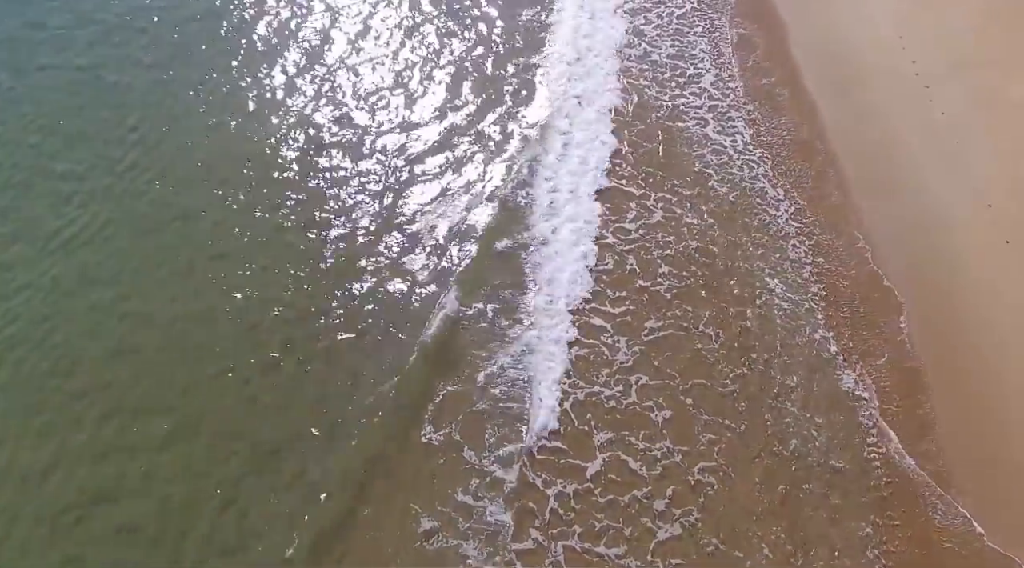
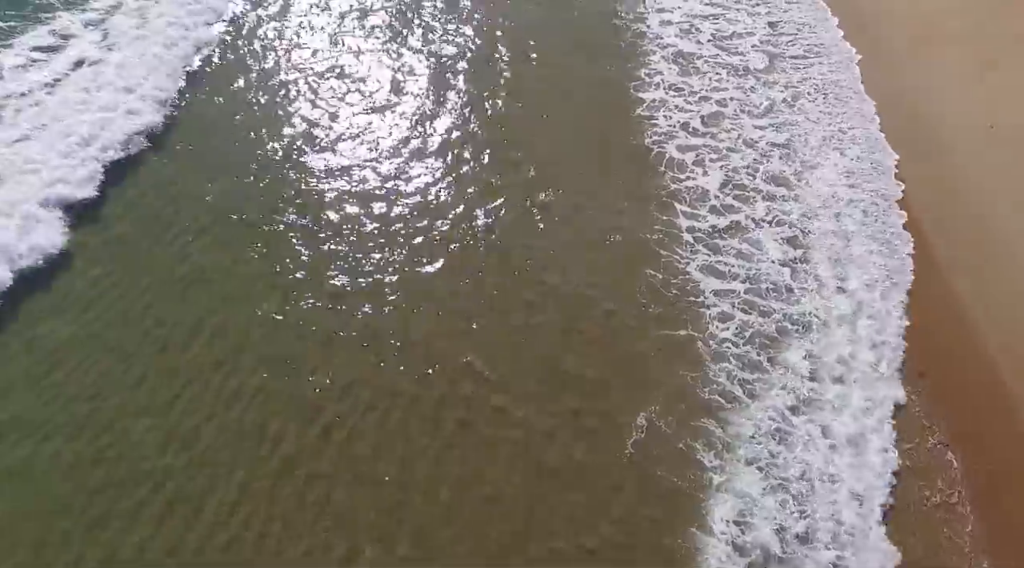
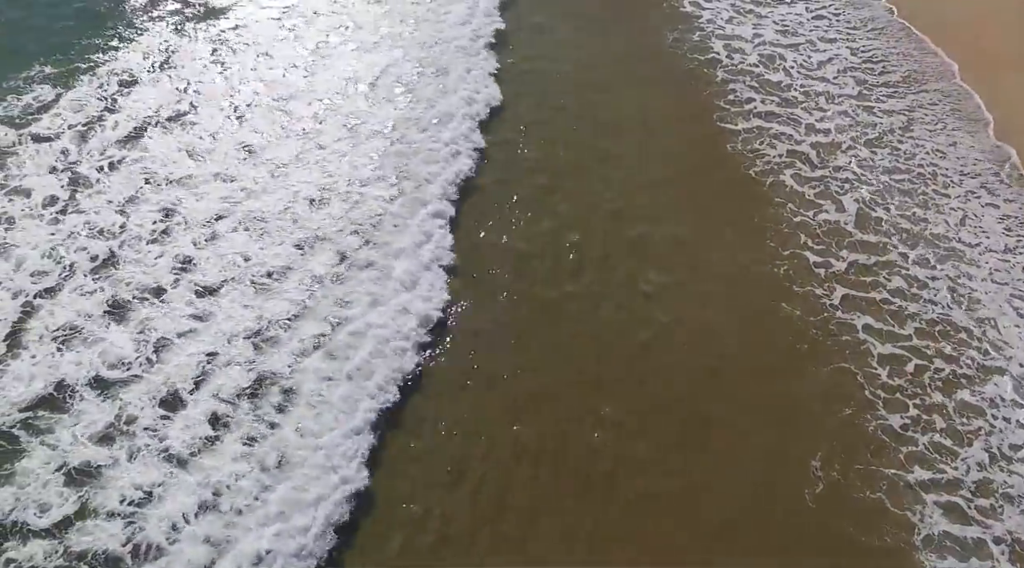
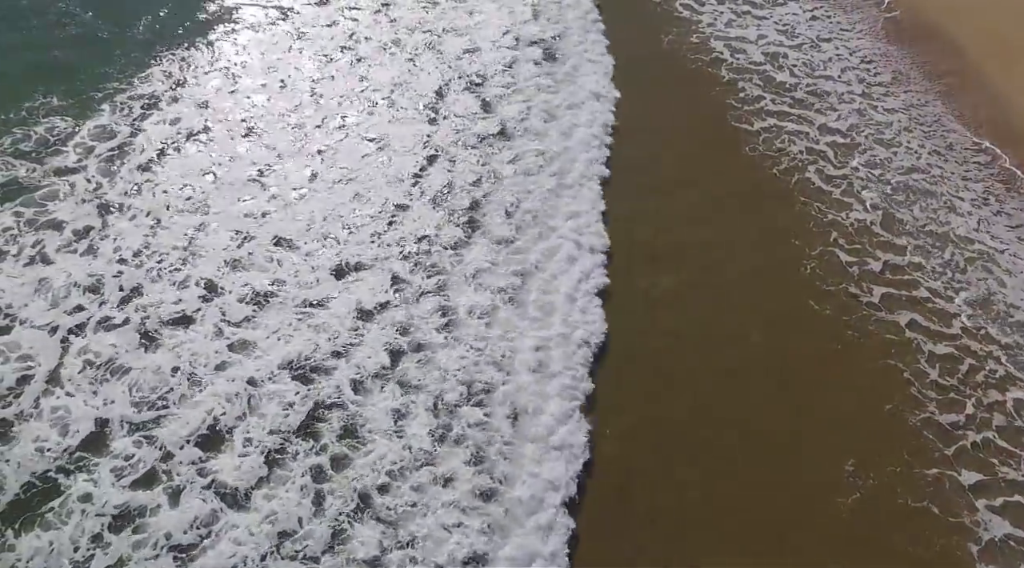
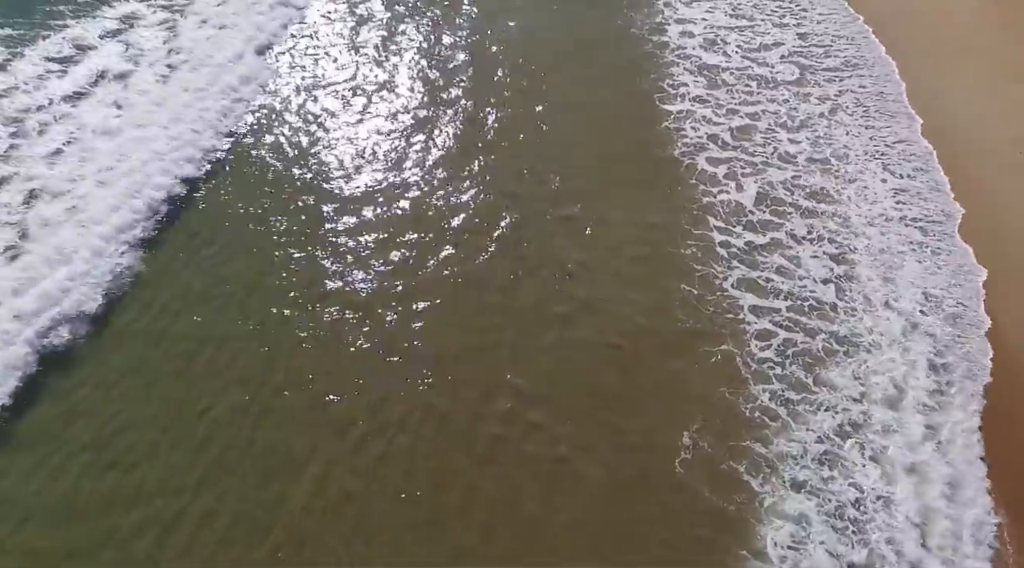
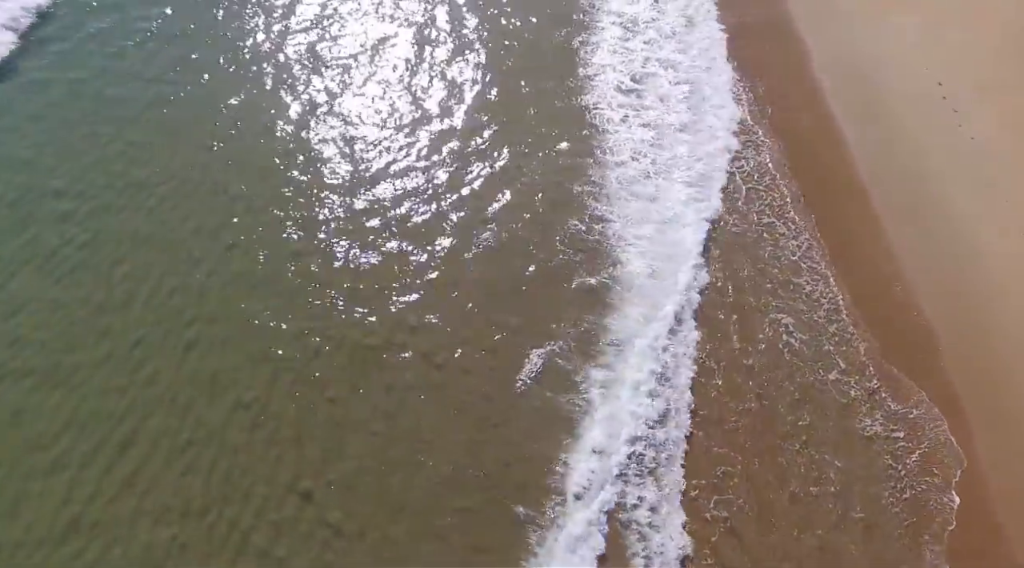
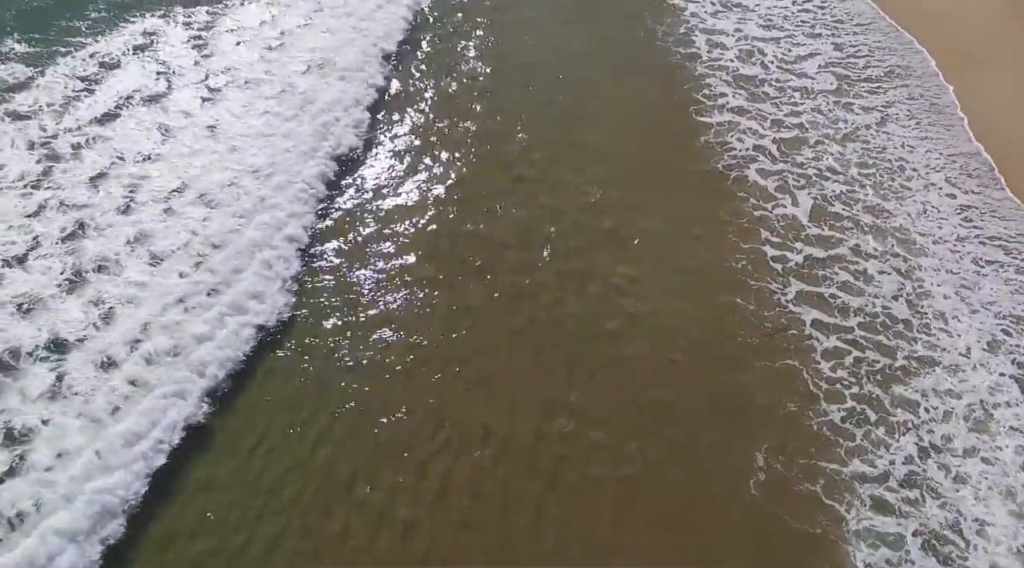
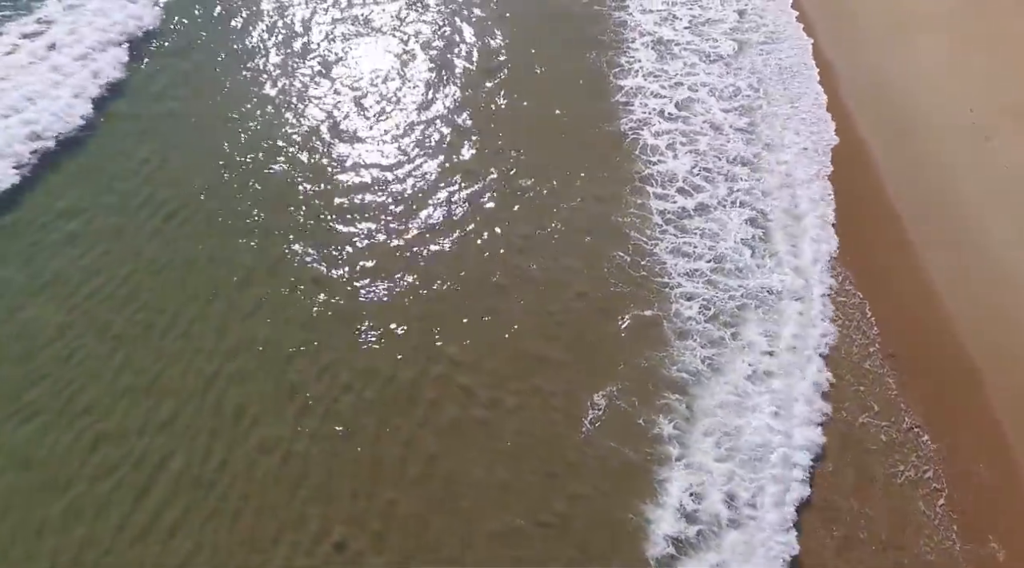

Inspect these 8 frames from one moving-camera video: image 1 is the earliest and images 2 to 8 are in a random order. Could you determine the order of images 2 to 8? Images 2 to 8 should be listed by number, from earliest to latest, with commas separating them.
6, 8, 2, 5, 7, 3, 4
